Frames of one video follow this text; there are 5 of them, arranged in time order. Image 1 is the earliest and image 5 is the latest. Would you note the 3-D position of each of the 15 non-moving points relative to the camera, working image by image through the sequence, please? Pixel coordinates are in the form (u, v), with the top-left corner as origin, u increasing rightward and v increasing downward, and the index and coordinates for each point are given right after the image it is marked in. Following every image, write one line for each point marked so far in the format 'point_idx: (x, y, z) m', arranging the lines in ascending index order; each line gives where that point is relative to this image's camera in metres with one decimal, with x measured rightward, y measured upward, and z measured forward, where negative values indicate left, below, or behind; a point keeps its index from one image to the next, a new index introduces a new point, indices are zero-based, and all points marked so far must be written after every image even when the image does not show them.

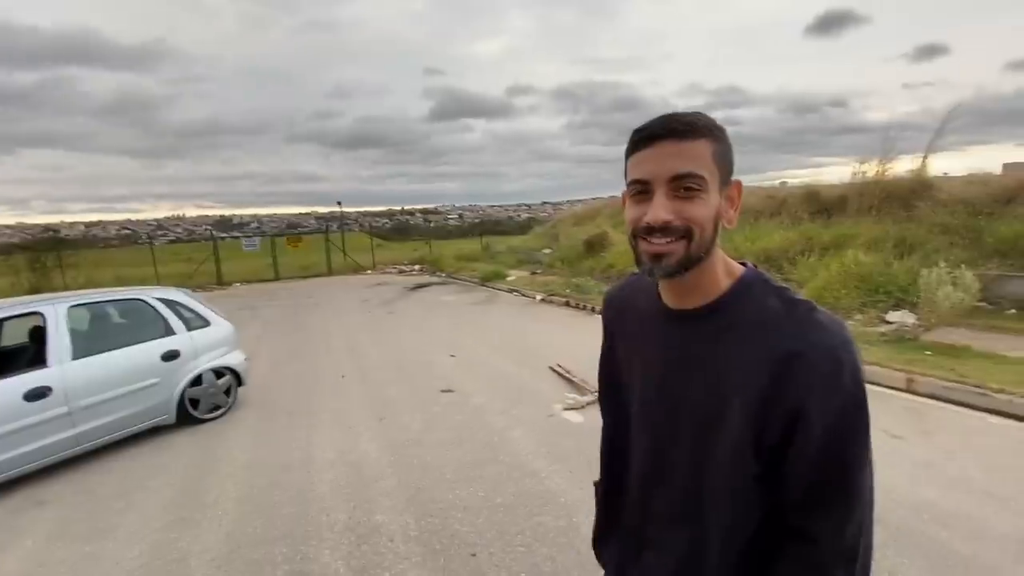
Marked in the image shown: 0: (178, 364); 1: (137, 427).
0: (-4.5, -1.0, +6.3) m
1: (-4.7, -1.7, +5.9) m
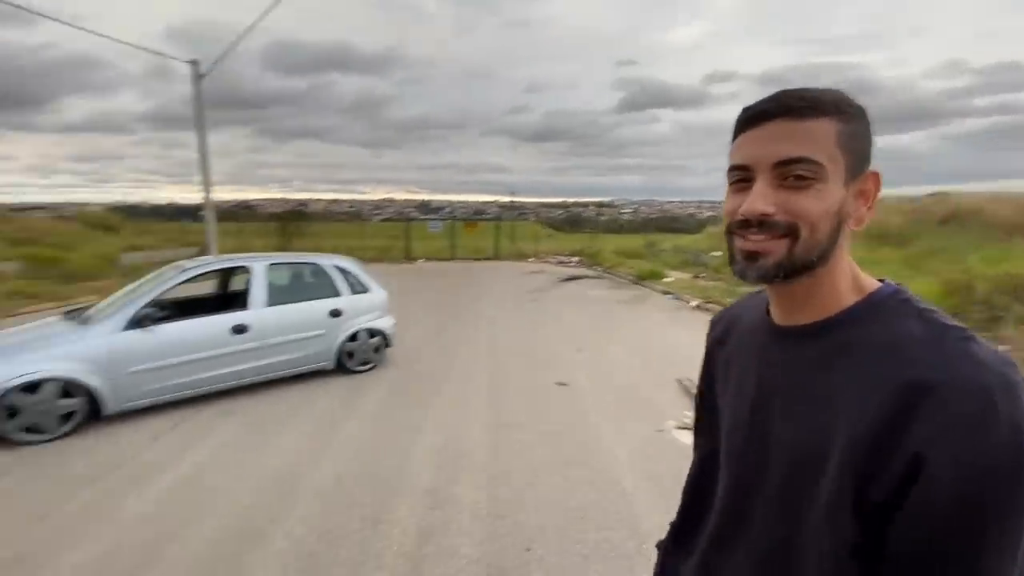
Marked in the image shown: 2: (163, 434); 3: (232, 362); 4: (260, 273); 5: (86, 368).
0: (-2.8, -0.5, +7.5) m
1: (-3.2, -1.2, +7.3) m
2: (-4.1, -1.7, +5.6) m
3: (-3.9, -1.0, +6.6) m
4: (-3.7, +0.2, +7.0) m
5: (-5.0, -0.9, +5.6) m
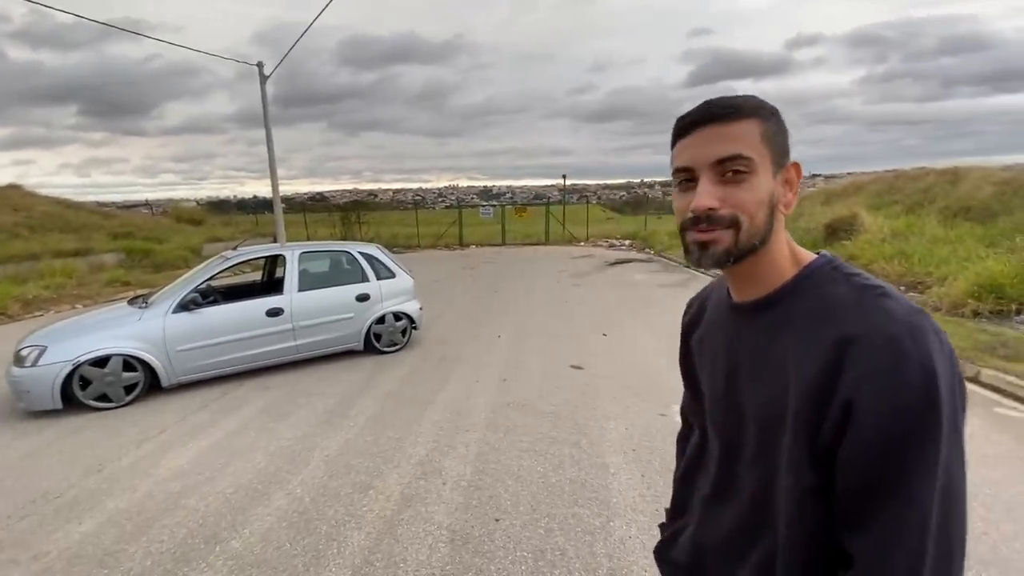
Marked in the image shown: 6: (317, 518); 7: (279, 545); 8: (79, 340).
0: (-2.5, -0.3, +8.0) m
1: (-2.9, -1.0, +7.8) m
2: (-4.0, -1.5, +6.3) m
3: (-3.7, -0.8, +7.2) m
4: (-3.5, +0.4, +7.6) m
5: (-4.9, -0.8, +6.4) m
6: (-1.6, -1.9, +3.8) m
7: (-1.7, -1.9, +3.5) m
8: (-5.6, -0.7, +6.1) m
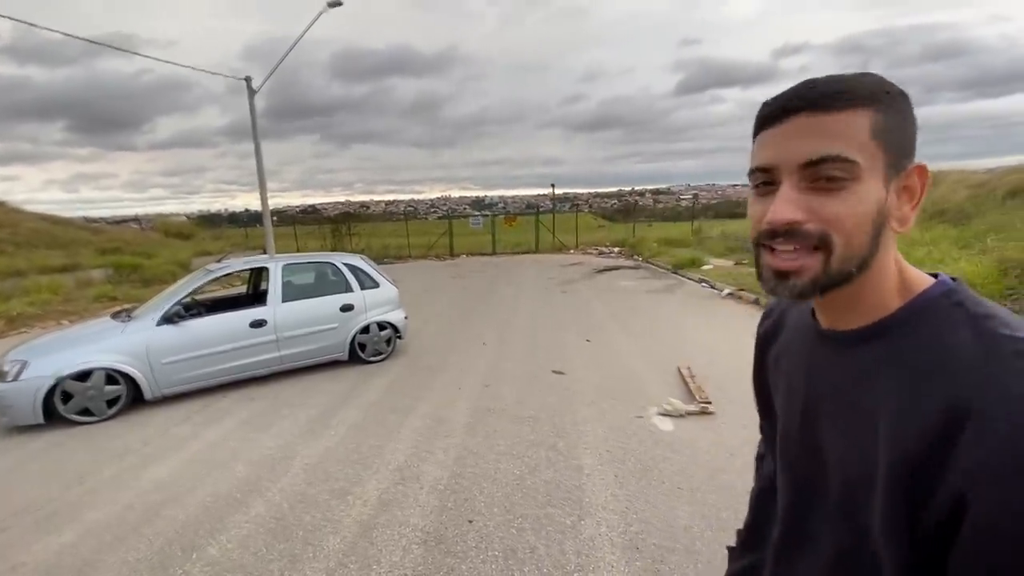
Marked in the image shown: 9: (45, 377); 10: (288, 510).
0: (-2.8, -0.4, +8.1) m
1: (-3.2, -1.2, +7.9) m
2: (-4.3, -1.7, +6.3) m
3: (-4.0, -1.0, +7.3) m
4: (-3.8, +0.2, +7.7) m
5: (-5.2, -1.0, +6.4) m
6: (-1.8, -1.9, +3.9) m
7: (-1.9, -2.0, +3.6) m
8: (-5.8, -0.9, +6.2) m
9: (-5.9, -1.1, +6.0) m
10: (-1.9, -1.9, +4.1) m
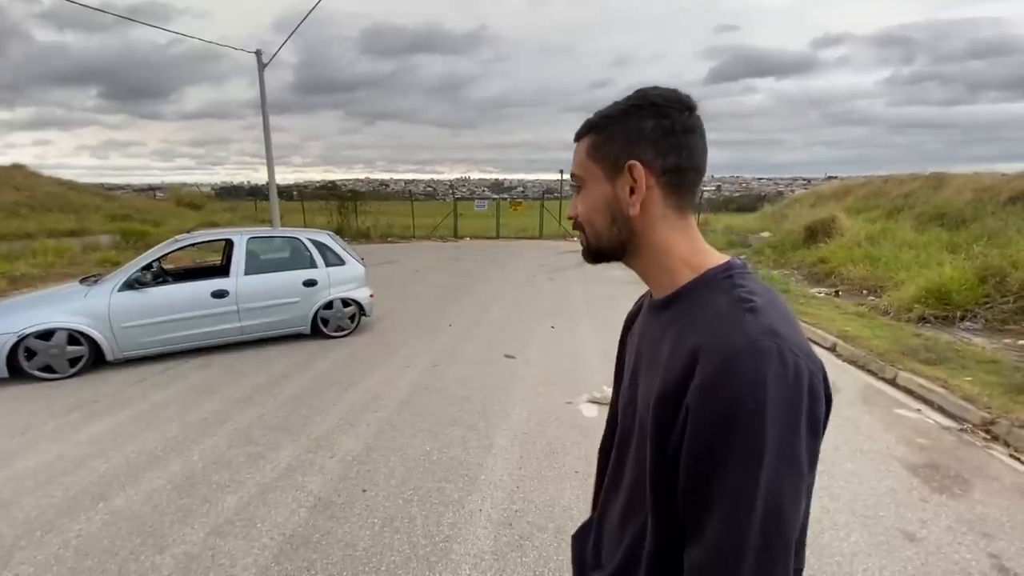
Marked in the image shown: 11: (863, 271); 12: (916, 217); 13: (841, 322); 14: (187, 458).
0: (-3.5, 0.0, +8.3) m
1: (-3.9, -0.7, +8.1) m
2: (-5.1, -1.3, +6.6) m
3: (-4.7, -0.5, +7.5) m
4: (-4.5, +0.7, +7.9) m
5: (-6.0, -0.5, +6.7) m
6: (-2.7, -1.7, +4.2) m
7: (-2.9, -1.7, +3.8) m
8: (-6.6, -0.3, +6.5) m
9: (-6.7, -0.6, +6.4) m
10: (-2.8, -1.7, +4.3) m
11: (+9.1, +0.4, +12.3) m
12: (+13.7, +2.4, +16.0) m
13: (+6.3, -0.7, +9.1) m
14: (-3.1, -1.6, +4.5) m
